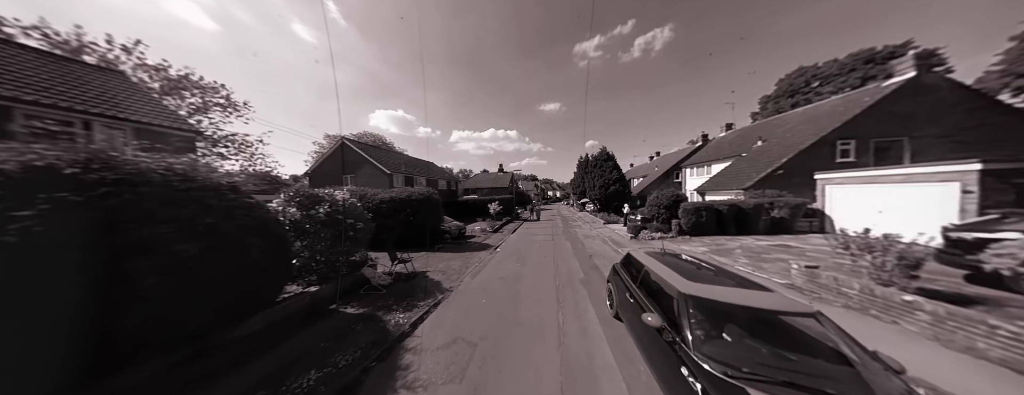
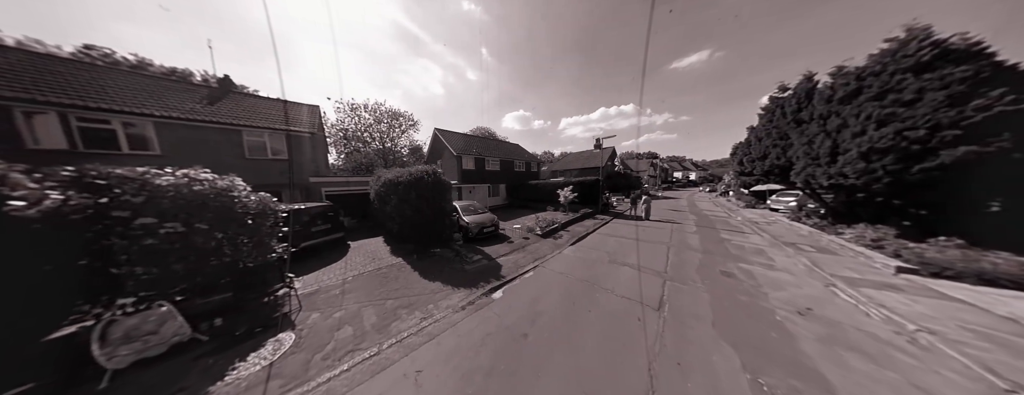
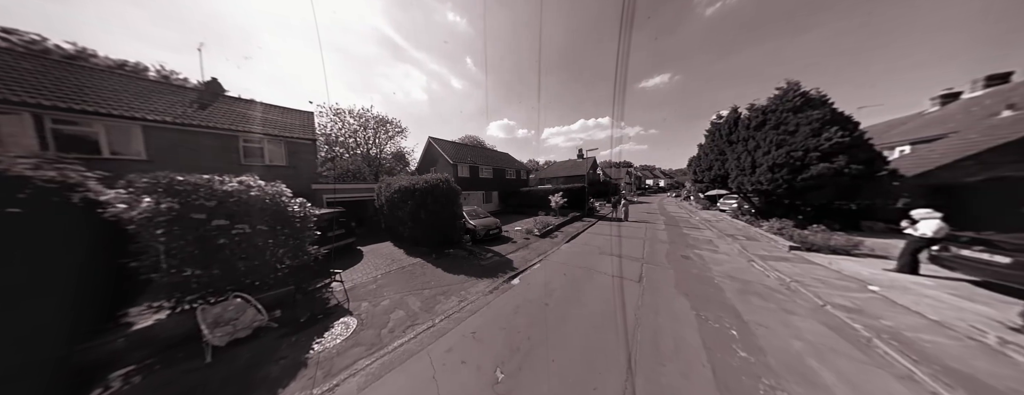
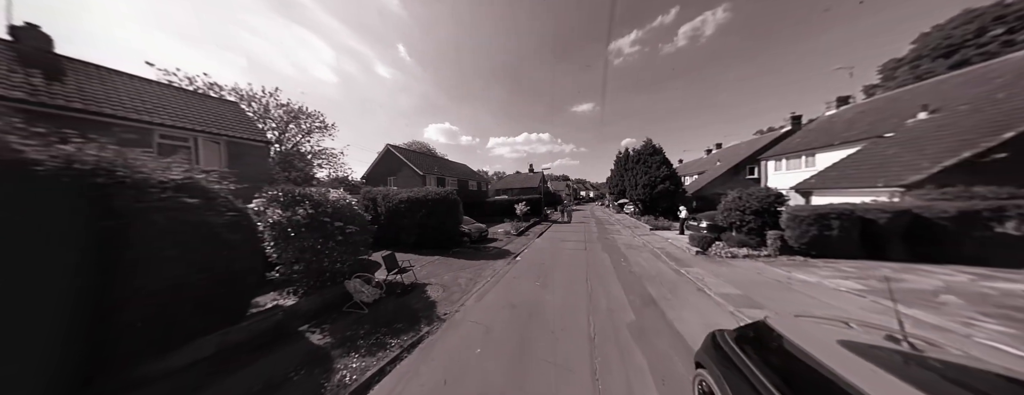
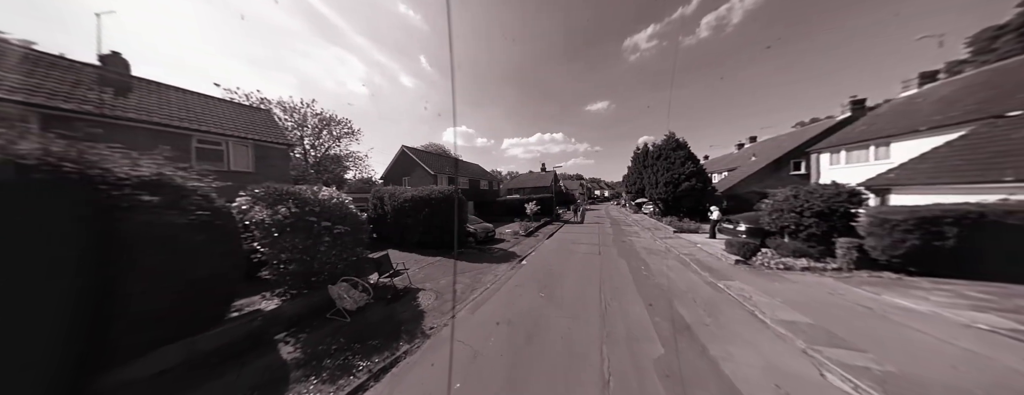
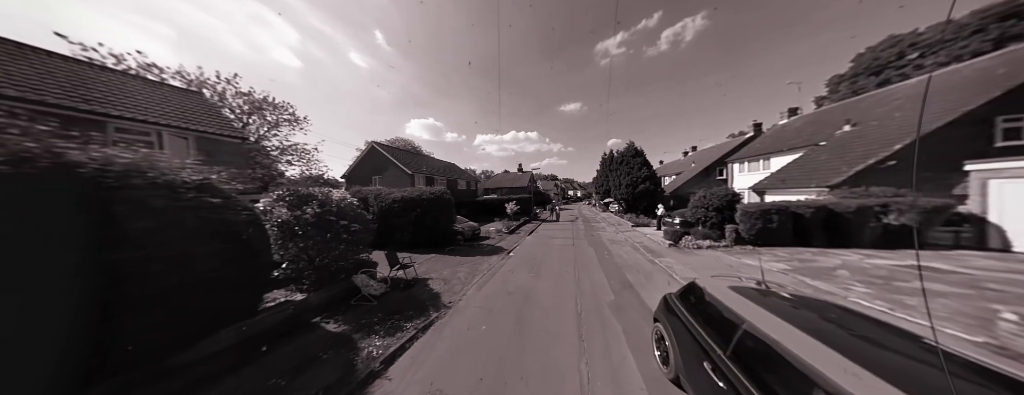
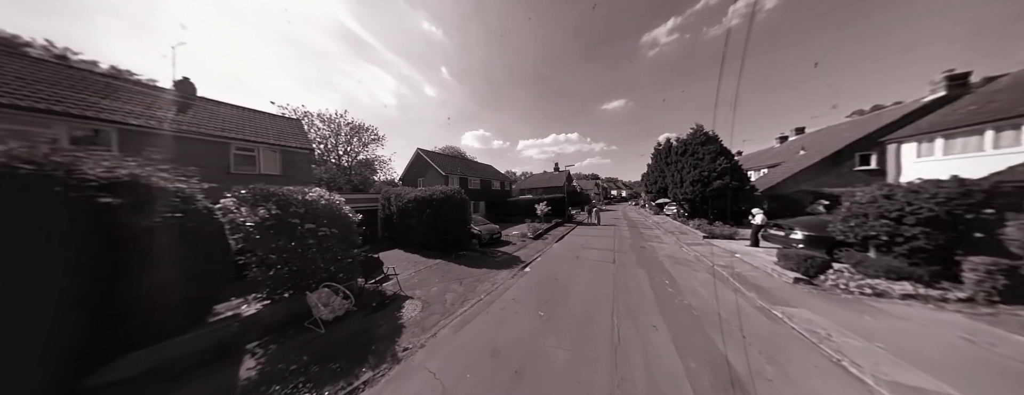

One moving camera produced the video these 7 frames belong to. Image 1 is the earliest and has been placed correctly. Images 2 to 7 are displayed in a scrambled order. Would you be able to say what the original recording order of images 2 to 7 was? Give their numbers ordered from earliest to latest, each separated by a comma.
6, 4, 5, 7, 3, 2
